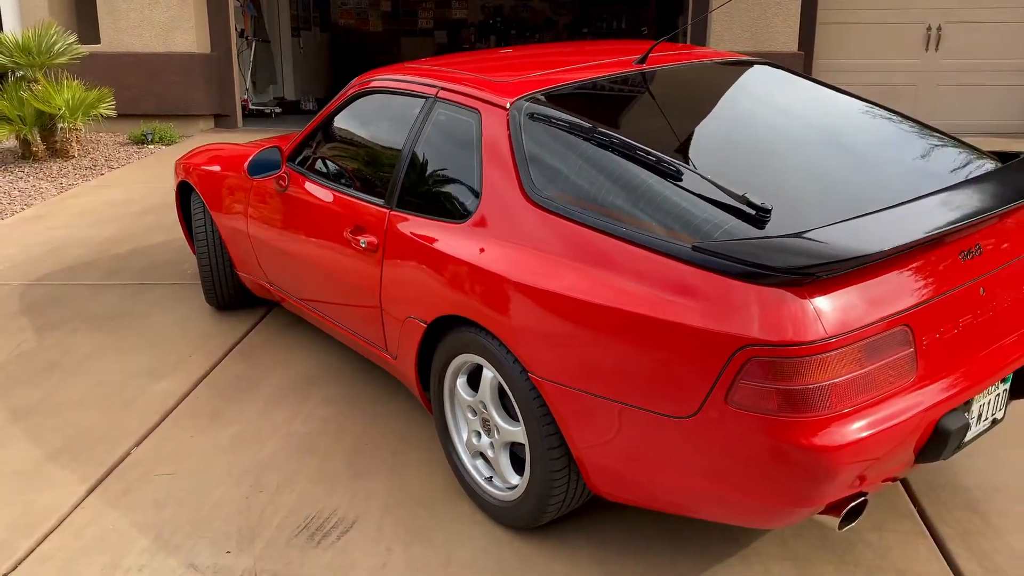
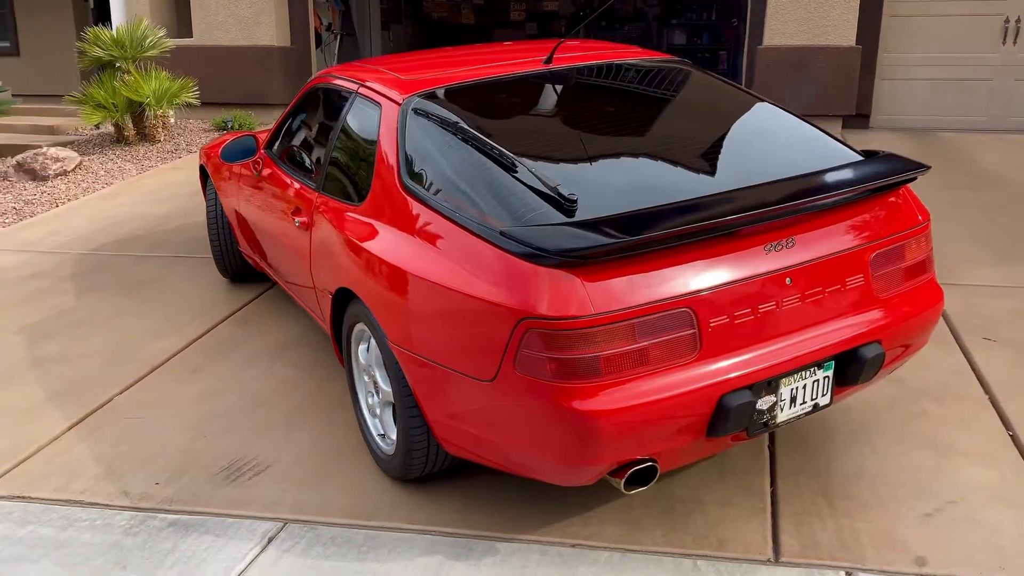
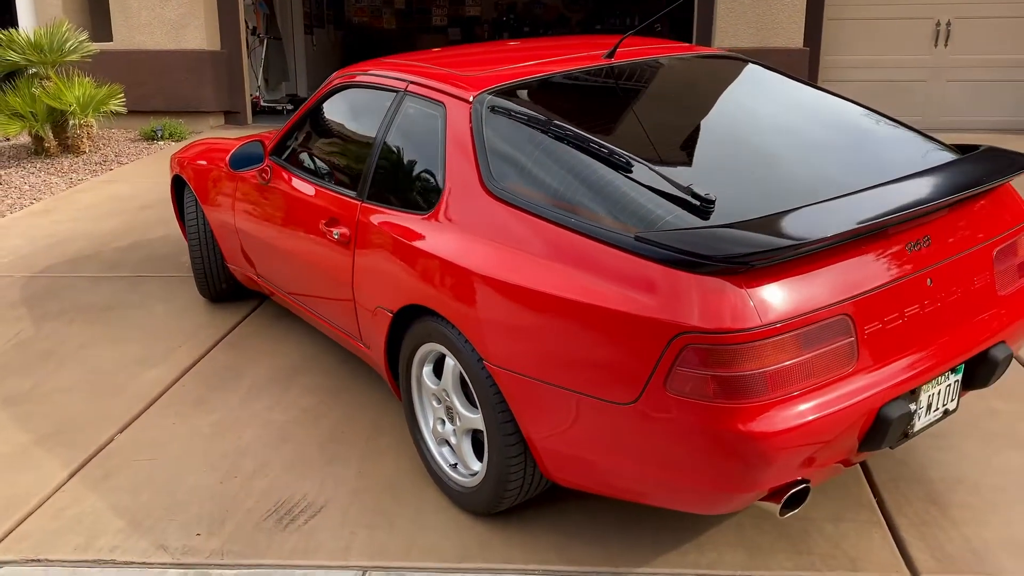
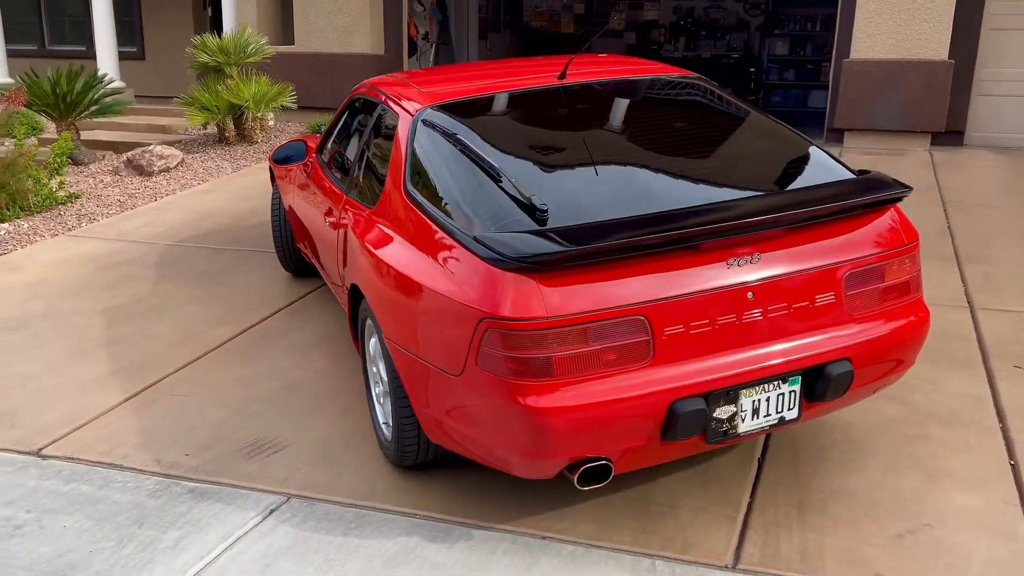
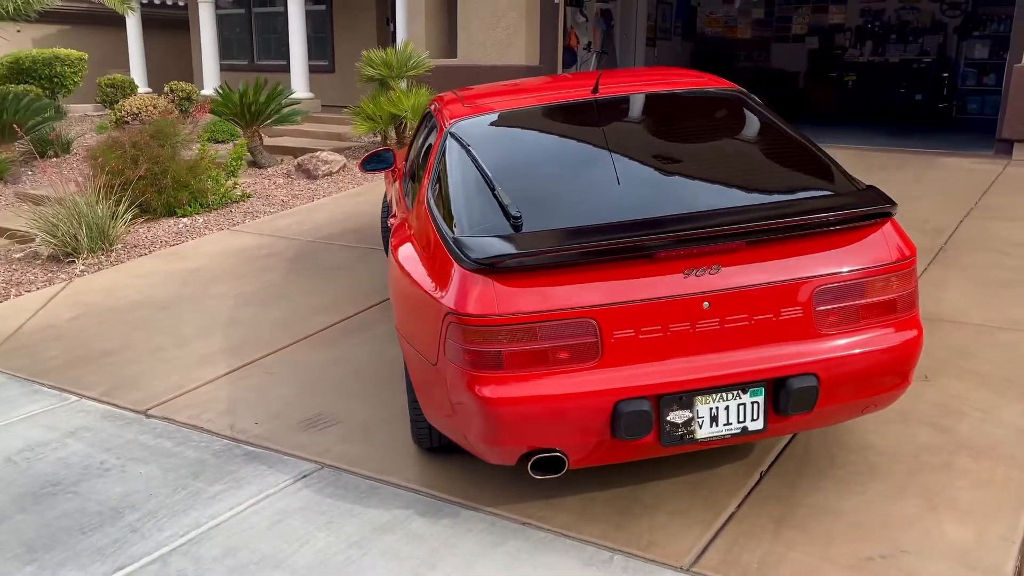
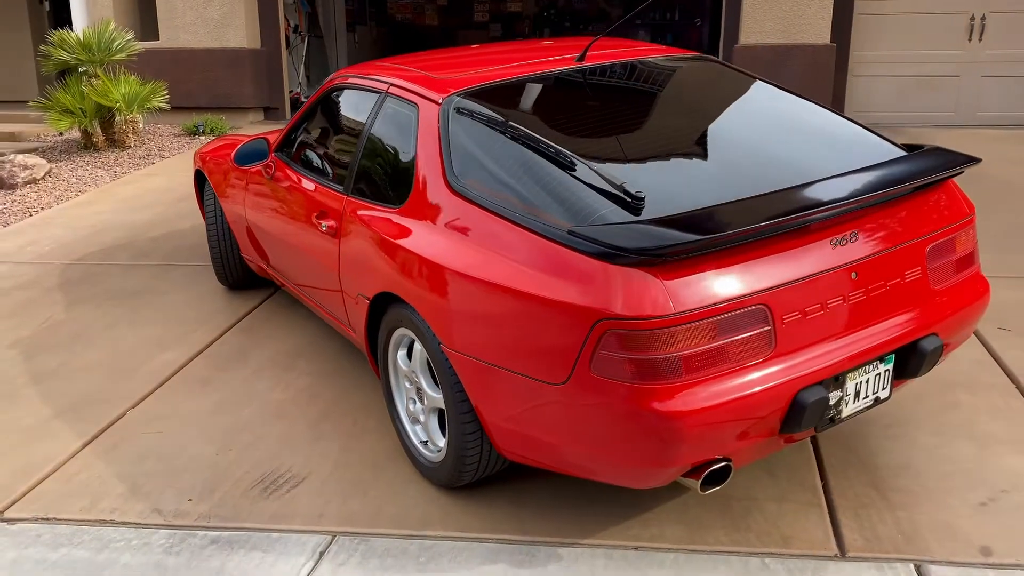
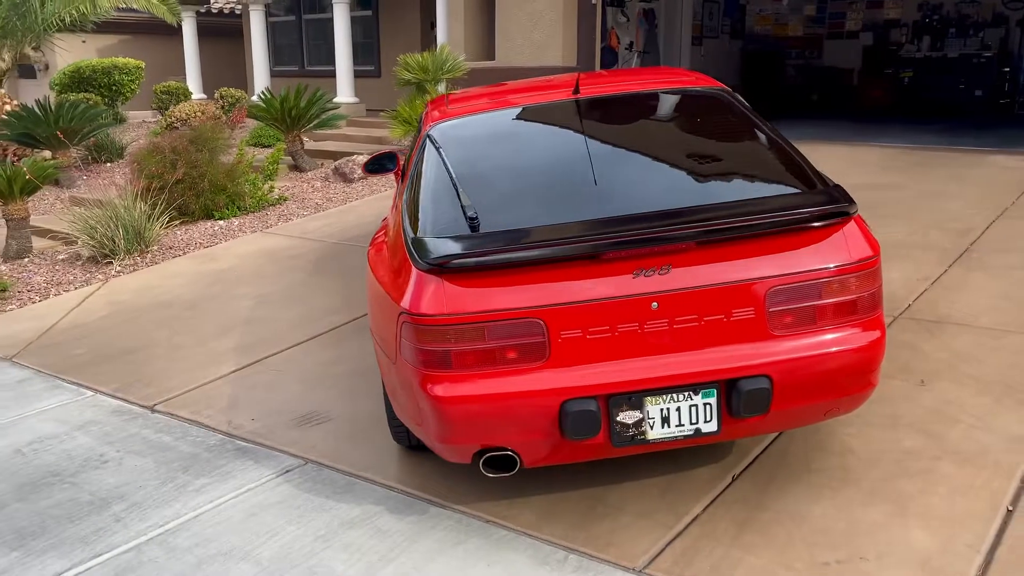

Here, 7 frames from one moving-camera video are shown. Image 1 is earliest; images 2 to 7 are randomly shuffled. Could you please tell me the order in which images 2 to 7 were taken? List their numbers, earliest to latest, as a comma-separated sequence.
3, 6, 2, 4, 5, 7
